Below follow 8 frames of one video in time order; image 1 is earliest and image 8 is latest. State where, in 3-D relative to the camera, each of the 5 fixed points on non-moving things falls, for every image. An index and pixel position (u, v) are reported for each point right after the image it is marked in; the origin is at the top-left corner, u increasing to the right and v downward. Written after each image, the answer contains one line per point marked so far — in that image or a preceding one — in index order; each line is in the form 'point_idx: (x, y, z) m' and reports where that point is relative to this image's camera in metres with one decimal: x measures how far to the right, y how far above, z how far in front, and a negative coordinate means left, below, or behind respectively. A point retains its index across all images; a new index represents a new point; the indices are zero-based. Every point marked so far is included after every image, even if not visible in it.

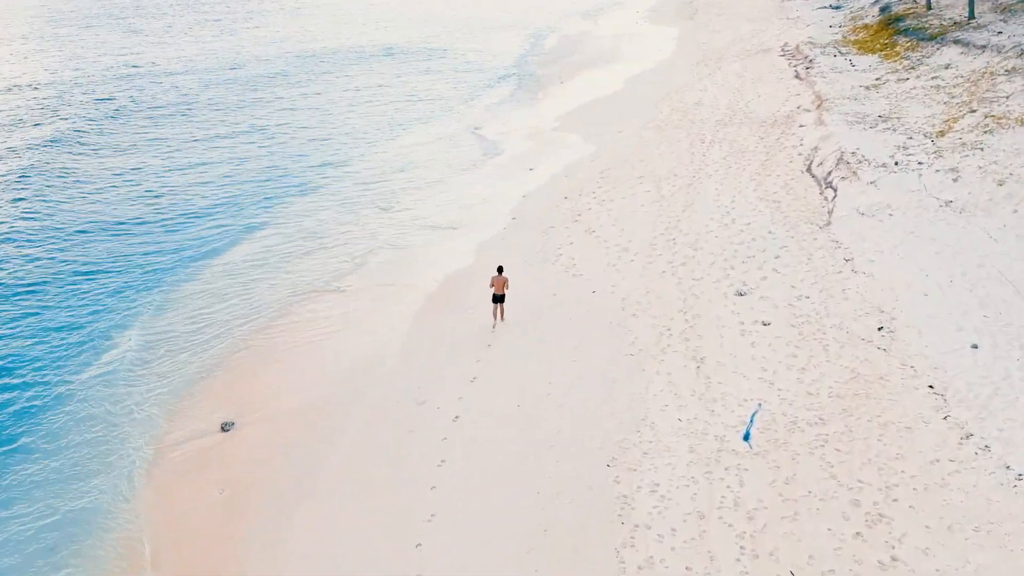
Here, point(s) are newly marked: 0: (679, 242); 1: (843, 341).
0: (+3.2, +0.9, +19.5) m
1: (+4.9, -0.8, +14.9) m
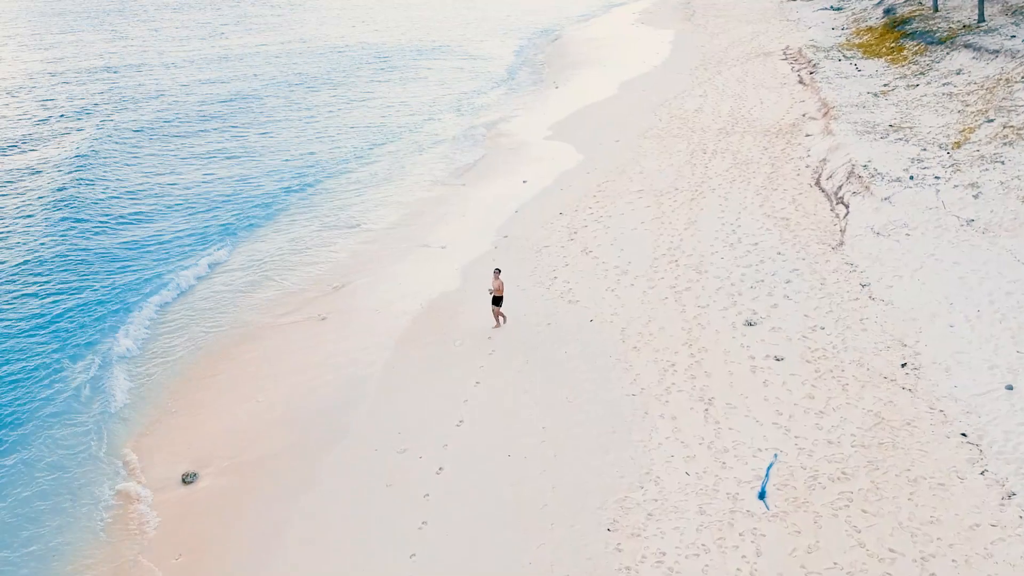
0: (+3.1, +0.4, +18.2) m
1: (+4.8, -1.2, +13.7) m
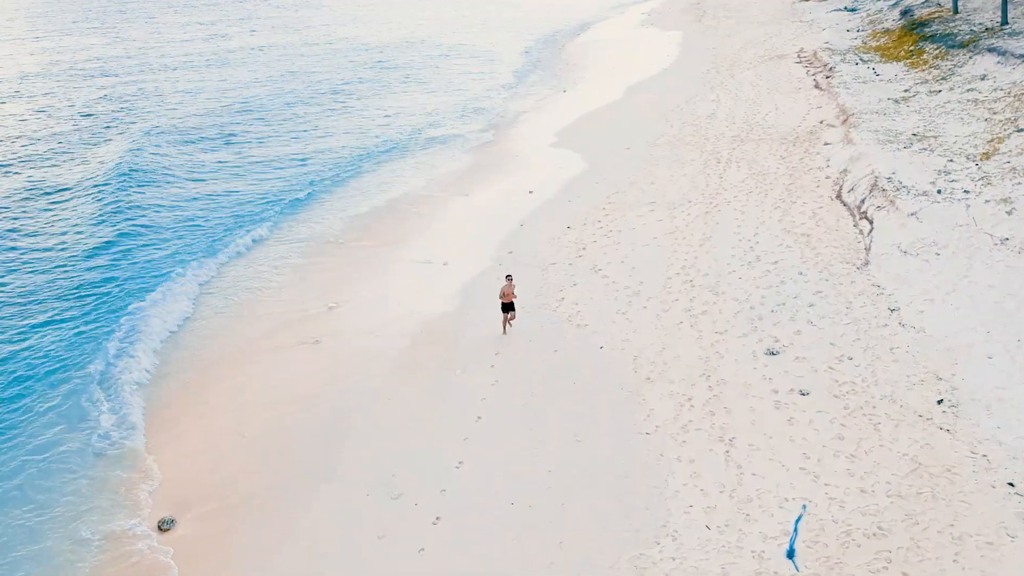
0: (+3.2, +0.1, +17.2) m
1: (+4.8, -1.6, +12.6) m
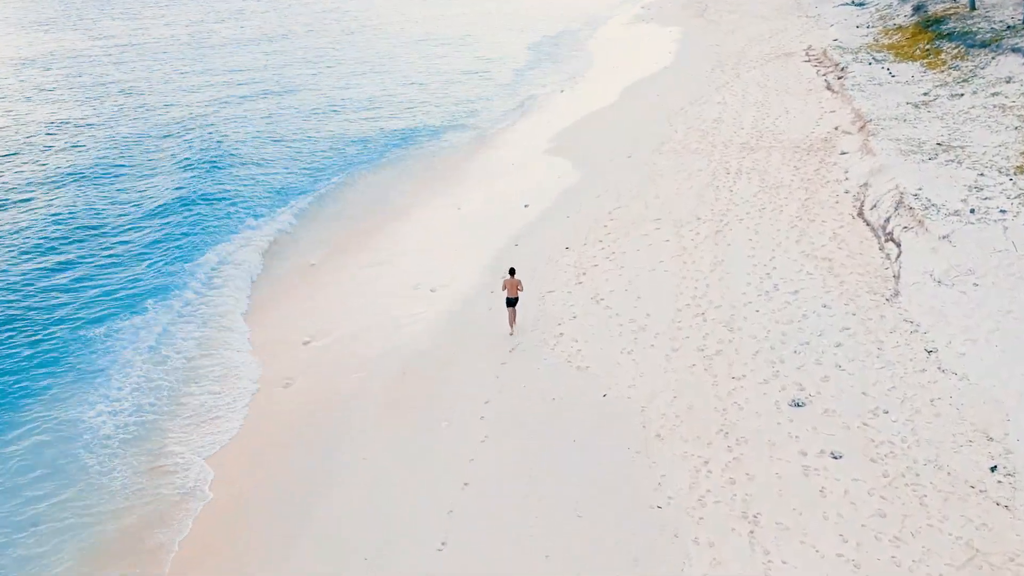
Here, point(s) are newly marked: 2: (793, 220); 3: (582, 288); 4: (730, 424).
0: (+3.1, -0.5, +15.5) m
1: (+4.7, -2.2, +11.0) m
2: (+5.4, +1.3, +19.5) m
3: (+1.2, 0.0, +17.4) m
4: (+2.7, -1.7, +12.6) m
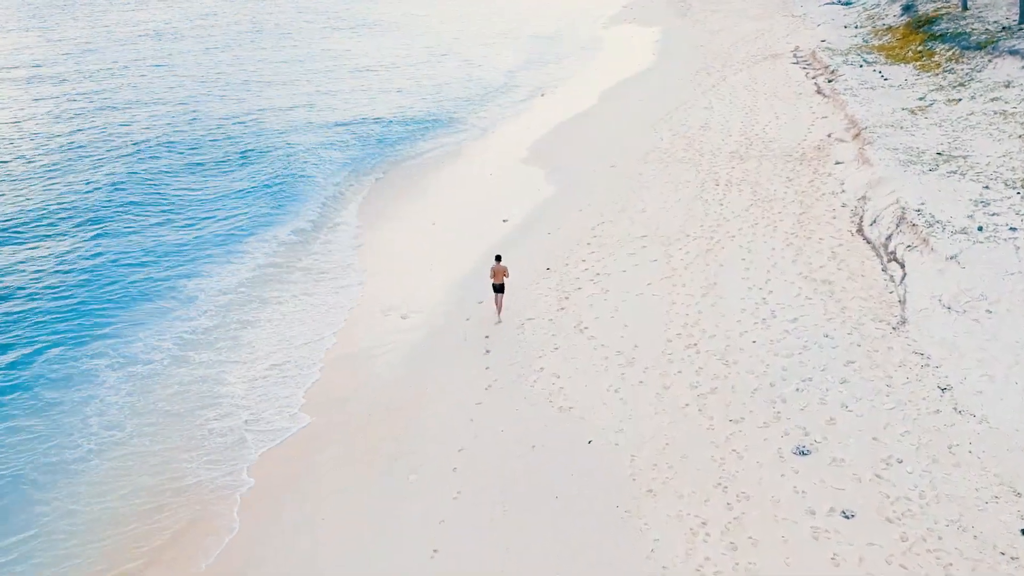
0: (+2.7, -0.9, +14.3) m
1: (+4.5, -2.6, +9.8) m
2: (+5.0, +0.9, +18.3) m
3: (+0.9, -0.4, +16.2) m
4: (+2.4, -2.1, +11.4) m
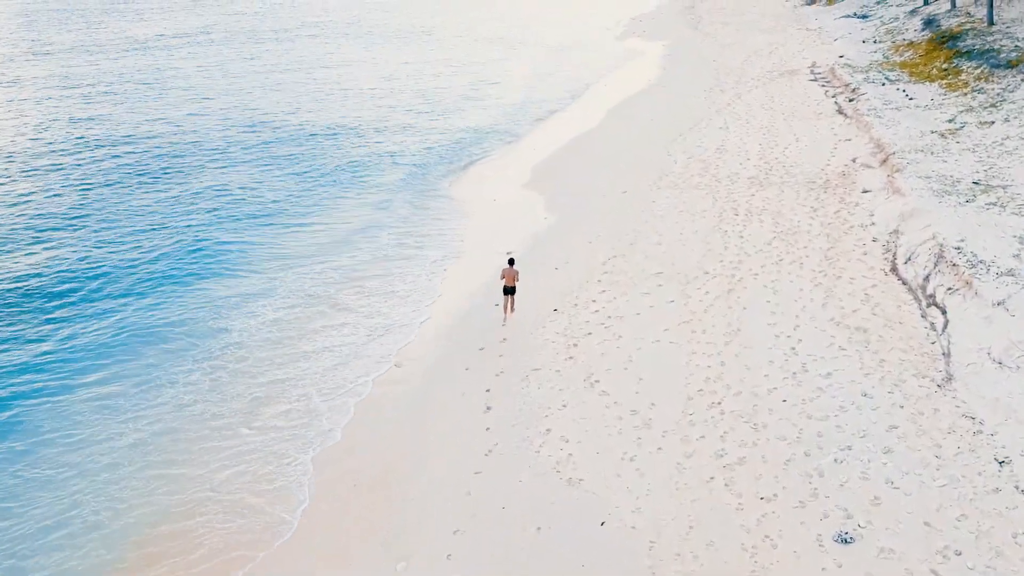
0: (+2.8, -1.6, +12.9) m
1: (+4.5, -3.2, +8.4) m
2: (+5.1, +0.2, +16.9) m
3: (+0.9, -1.1, +14.8) m
4: (+2.5, -2.8, +10.0) m
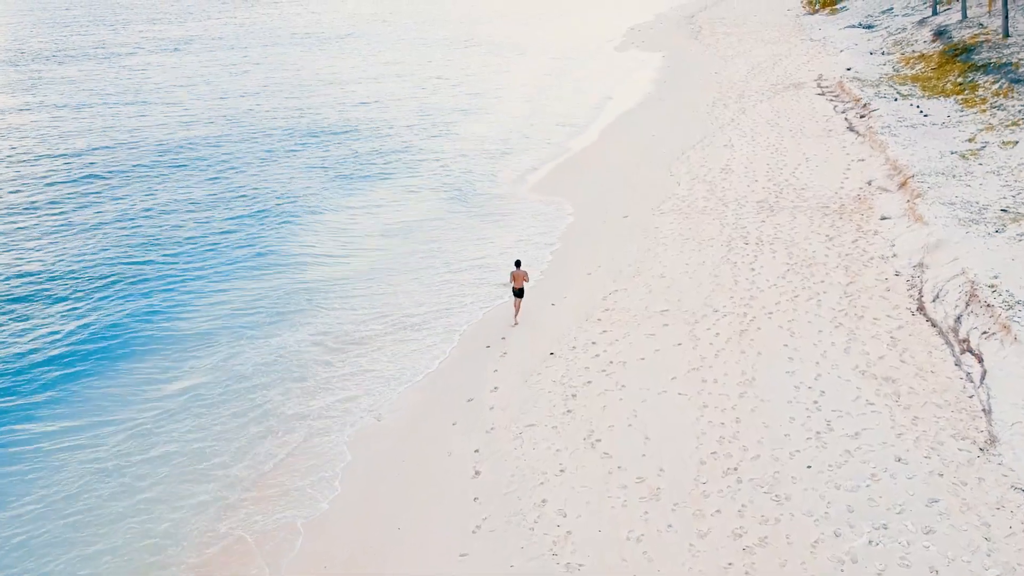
0: (+2.7, -2.2, +11.5) m
1: (+4.4, -3.8, +6.9) m
2: (+5.0, -0.4, +15.5) m
3: (+0.8, -1.7, +13.3) m
4: (+2.4, -3.4, +8.6) m
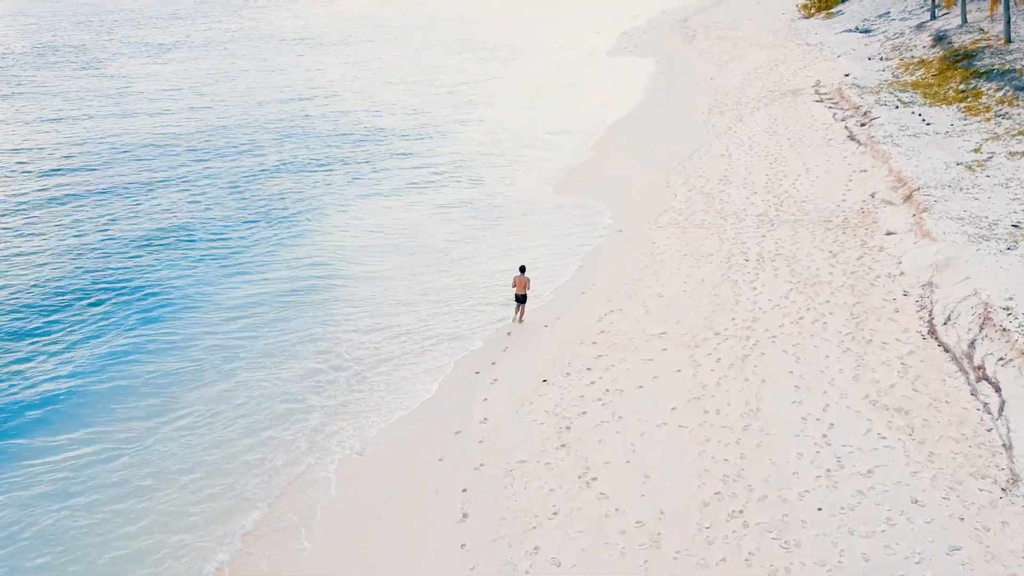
0: (+2.6, -2.5, +10.7) m
1: (+4.3, -4.1, +6.2) m
2: (+4.9, -0.8, +14.8) m
3: (+0.7, -2.1, +12.6) m
4: (+2.3, -3.7, +7.8) m
